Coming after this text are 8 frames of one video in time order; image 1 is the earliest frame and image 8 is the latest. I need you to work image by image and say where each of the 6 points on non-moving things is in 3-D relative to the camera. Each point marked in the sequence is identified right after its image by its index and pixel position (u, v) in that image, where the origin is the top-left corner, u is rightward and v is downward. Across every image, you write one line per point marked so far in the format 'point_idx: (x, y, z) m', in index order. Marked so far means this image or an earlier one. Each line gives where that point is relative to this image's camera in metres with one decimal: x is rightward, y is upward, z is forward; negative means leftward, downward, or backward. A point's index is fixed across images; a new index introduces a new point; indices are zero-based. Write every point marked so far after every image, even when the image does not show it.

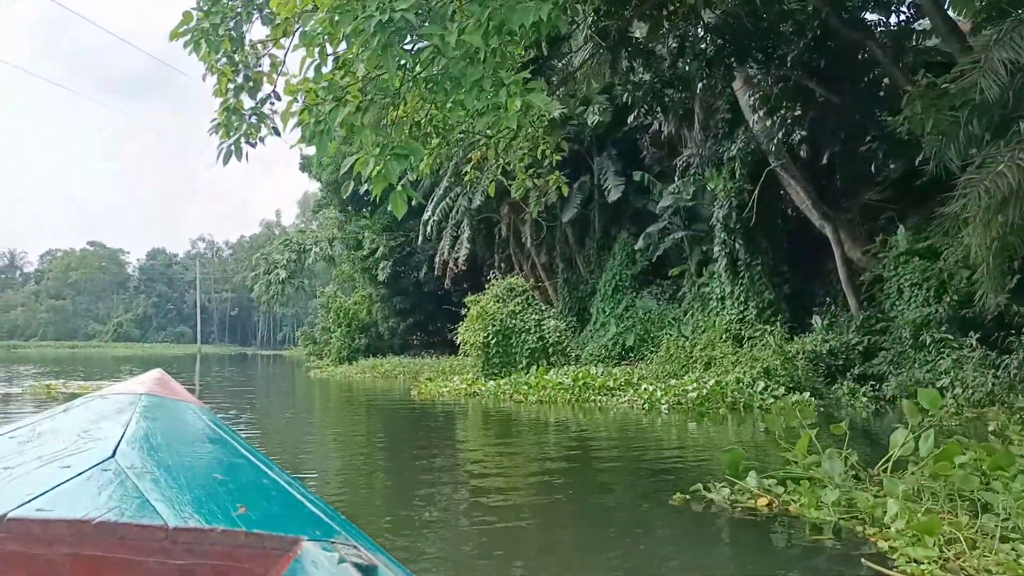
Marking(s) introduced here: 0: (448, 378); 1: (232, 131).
0: (-1.0, -1.5, +14.0) m
1: (-2.3, +1.3, +7.1) m
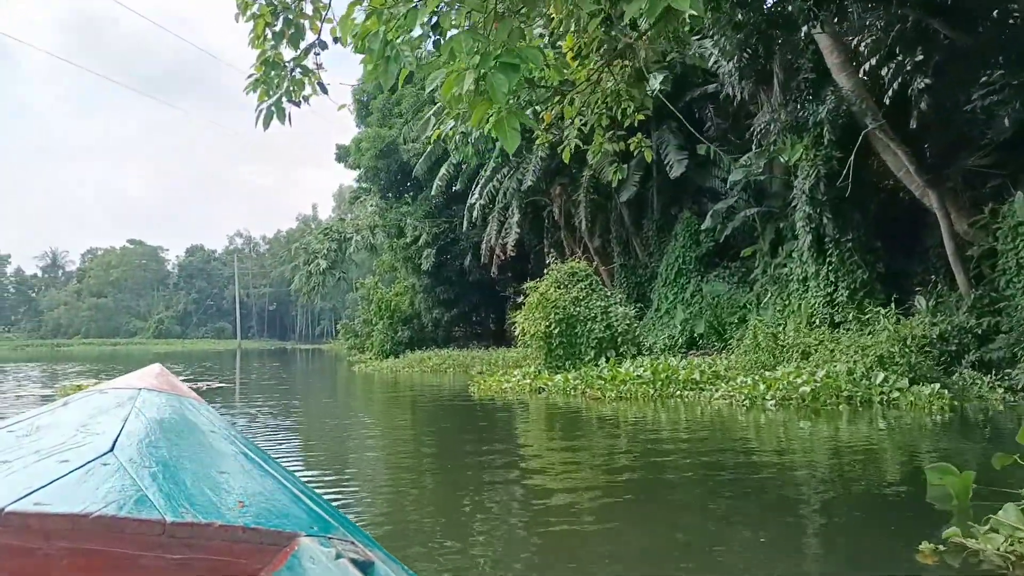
0: (0.0, -1.3, +12.9) m
1: (-1.7, +1.4, +6.0) m
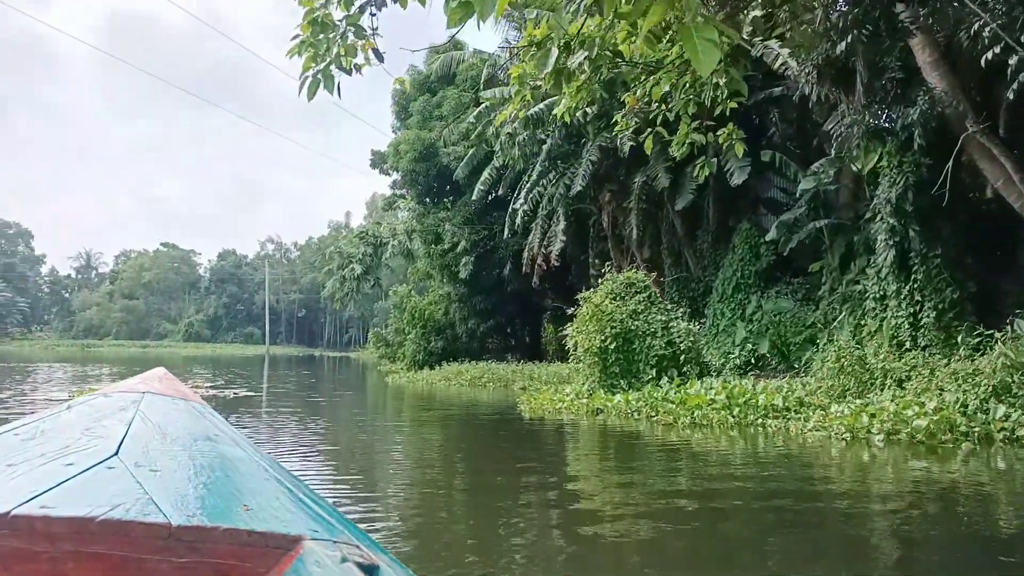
0: (+0.7, -1.4, +11.9) m
1: (-1.2, +1.4, +5.1) m
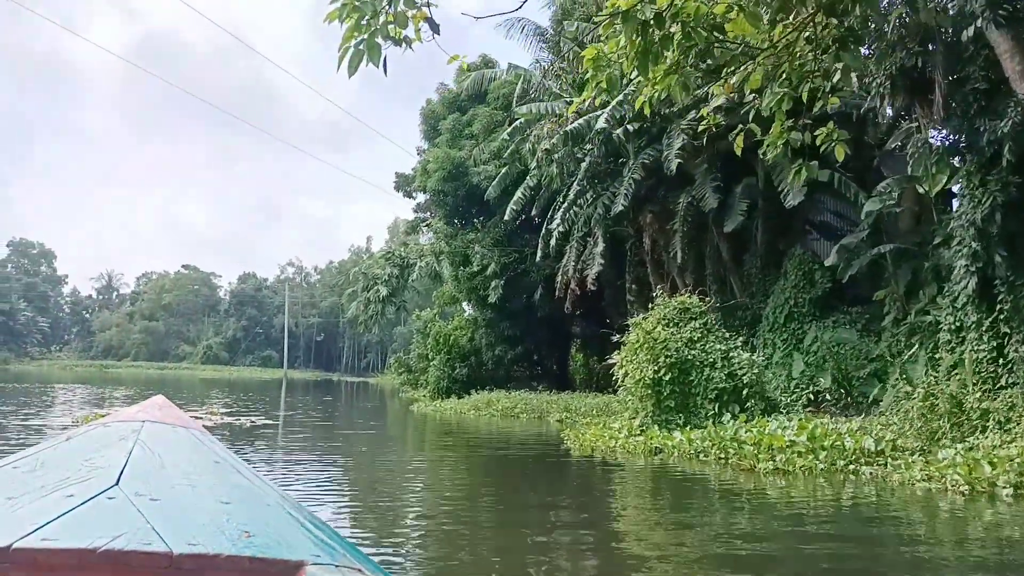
0: (+1.2, -1.8, +10.9) m
1: (-0.7, +1.3, +4.2) m
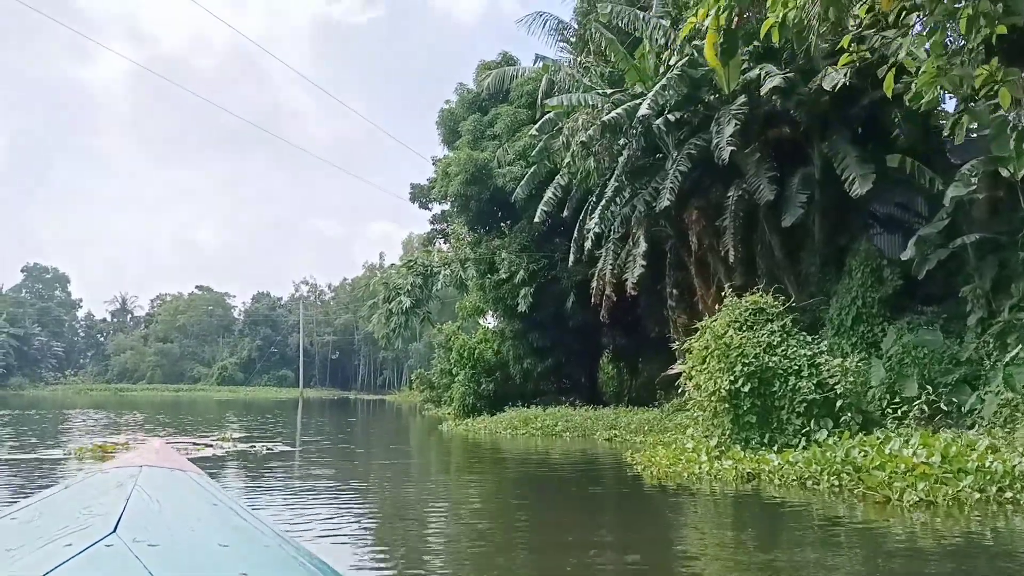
0: (+1.8, -1.8, +9.6) m
1: (-0.3, +1.4, +3.0) m
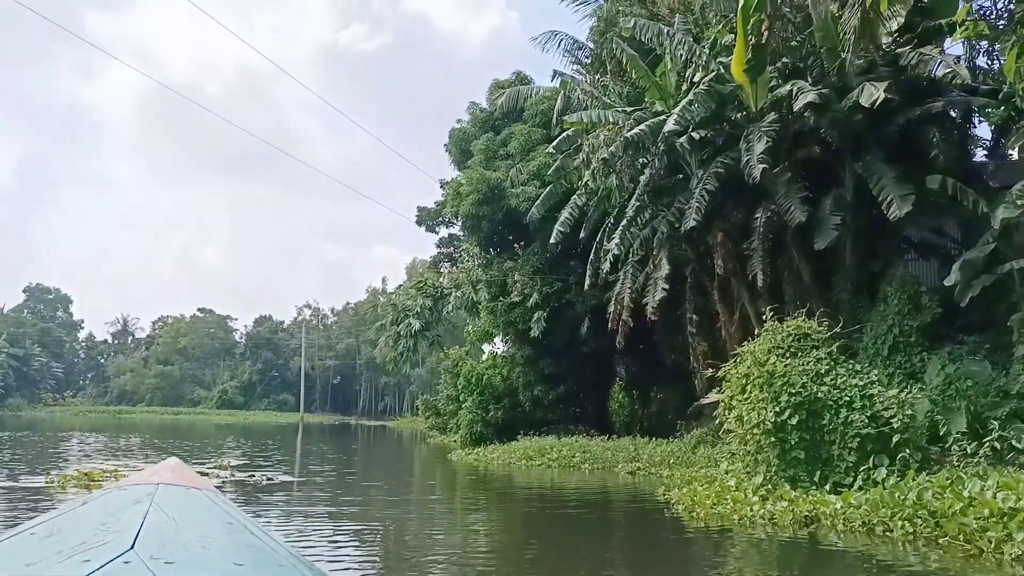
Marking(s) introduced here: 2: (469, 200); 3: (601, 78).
0: (+2.0, -2.0, +8.9) m
1: (-0.1, +1.4, +2.4) m
2: (-0.9, +2.0, +18.6) m
3: (+1.8, +4.2, +17.0) m
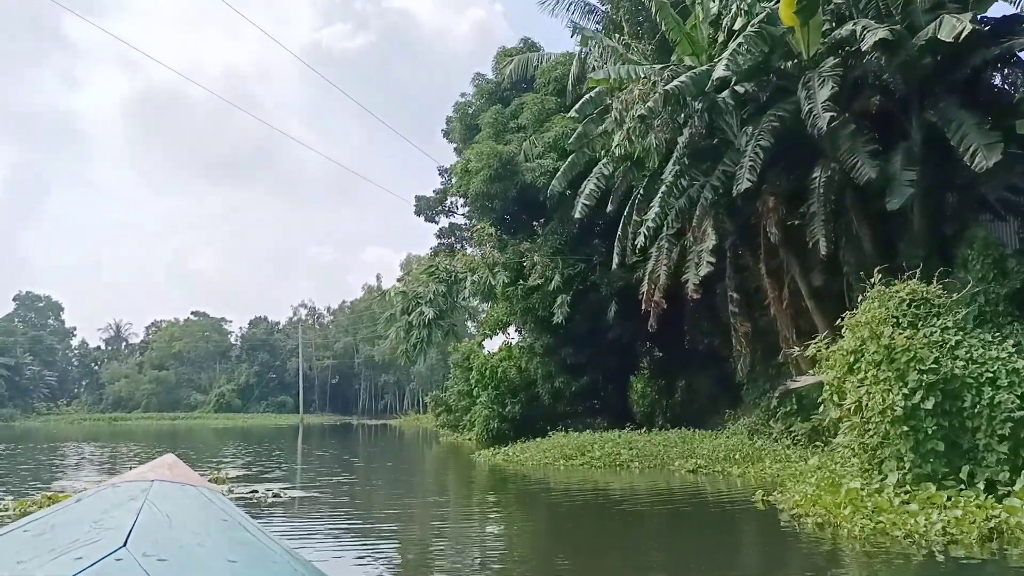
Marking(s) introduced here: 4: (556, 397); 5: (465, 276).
0: (+2.5, -1.7, +7.3) m
1: (+0.3, +1.6, +0.8) m
2: (-0.6, +2.3, +17.0) m
3: (+2.0, +4.6, +15.4) m
4: (+1.0, -2.5, +19.5) m
5: (-1.0, +0.2, +16.6) m
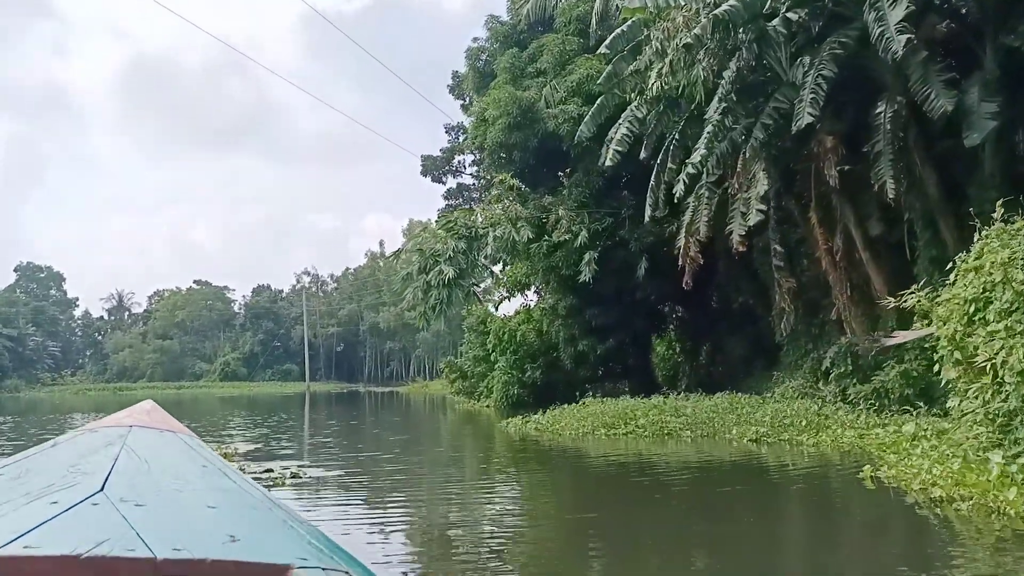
0: (+2.9, -1.2, +6.3) m
1: (+0.7, +1.8, -0.4) m
2: (-0.3, +3.1, +15.8) m
3: (+2.4, +5.4, +14.1) m
4: (+1.5, -1.6, +18.5) m
5: (-0.6, +1.0, +15.4) m
